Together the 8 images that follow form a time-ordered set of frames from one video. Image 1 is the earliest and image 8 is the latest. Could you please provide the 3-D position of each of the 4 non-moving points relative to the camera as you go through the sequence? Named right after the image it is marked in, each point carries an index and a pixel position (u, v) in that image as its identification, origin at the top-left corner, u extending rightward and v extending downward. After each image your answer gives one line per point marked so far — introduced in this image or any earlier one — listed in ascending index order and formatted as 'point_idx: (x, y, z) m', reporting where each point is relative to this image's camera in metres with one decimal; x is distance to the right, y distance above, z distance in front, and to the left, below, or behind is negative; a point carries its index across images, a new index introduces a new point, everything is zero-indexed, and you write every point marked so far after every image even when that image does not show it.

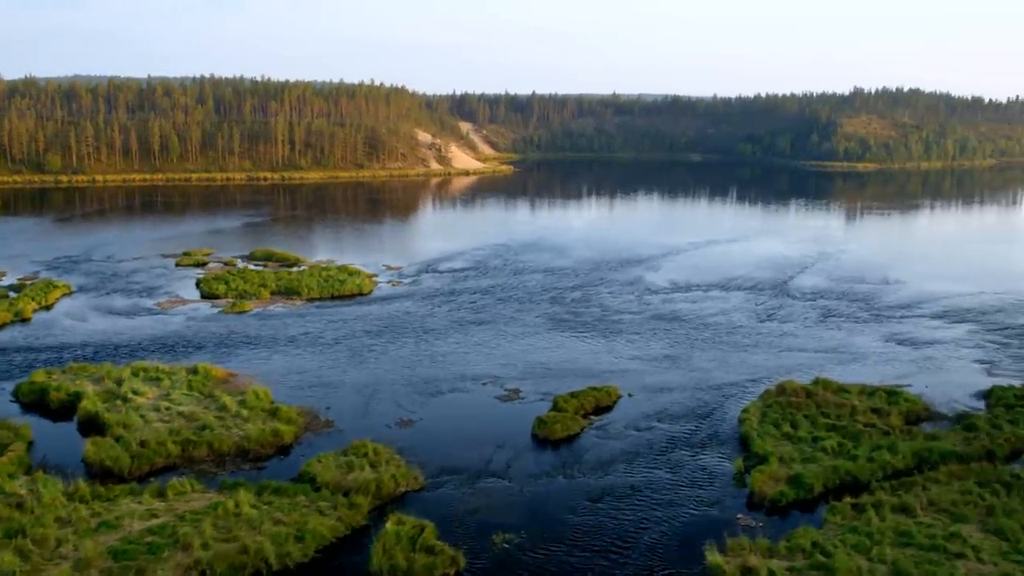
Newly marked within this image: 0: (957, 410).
0: (+6.5, -1.8, +16.3) m
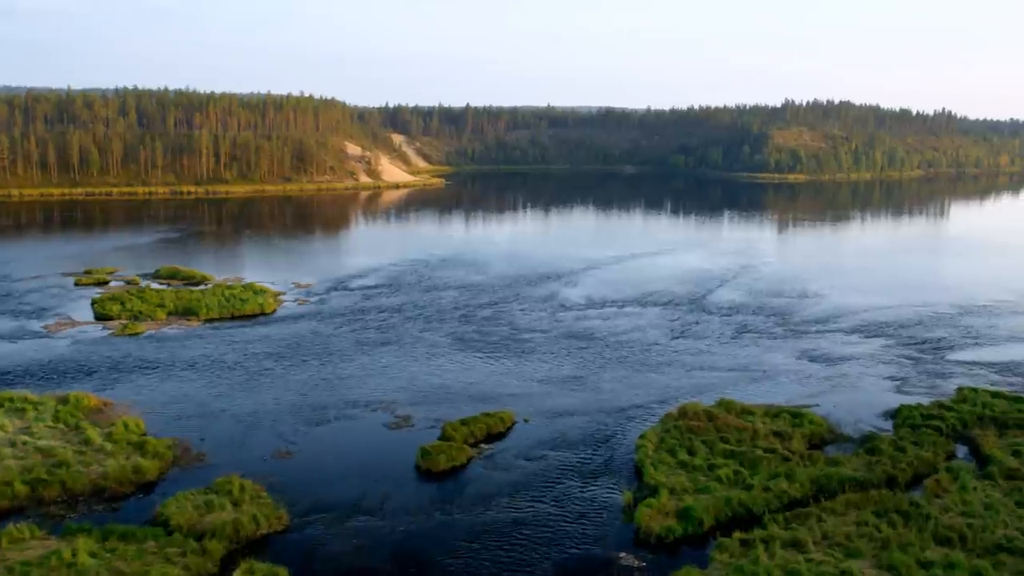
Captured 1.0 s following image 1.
0: (+4.9, -2.0, +15.7) m
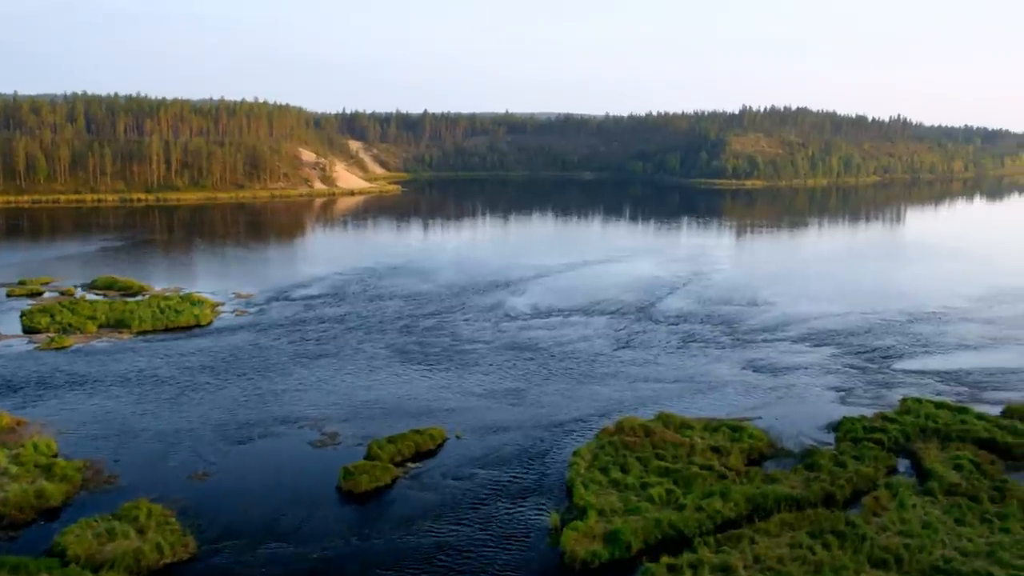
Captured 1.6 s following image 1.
0: (+4.0, -2.1, +15.3) m
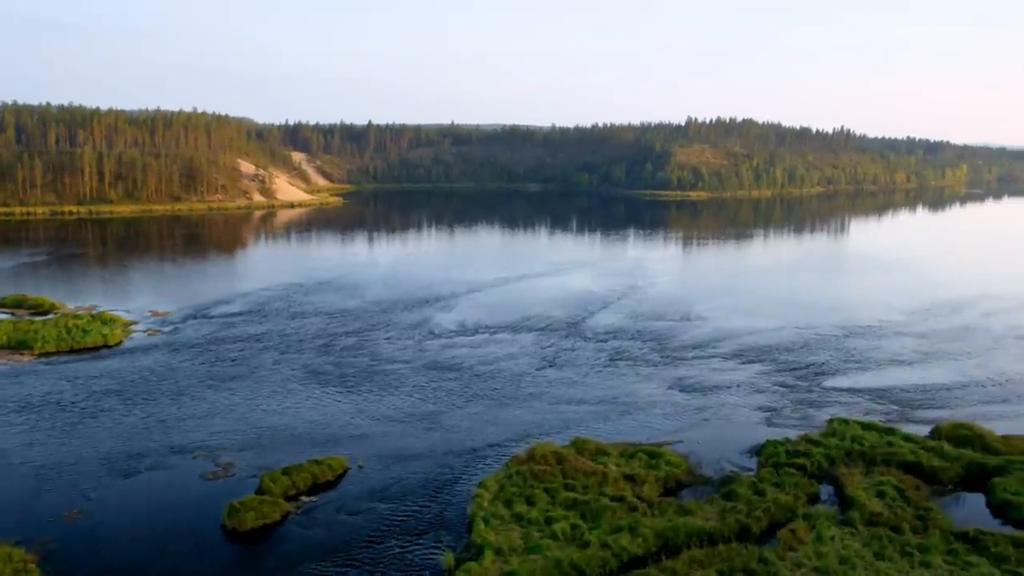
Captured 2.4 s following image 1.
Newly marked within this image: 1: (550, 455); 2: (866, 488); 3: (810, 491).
0: (+2.8, -2.4, +14.6) m
1: (+0.5, -2.2, +14.5) m
2: (+4.3, -2.5, +13.7) m
3: (+3.6, -2.5, +13.6) m
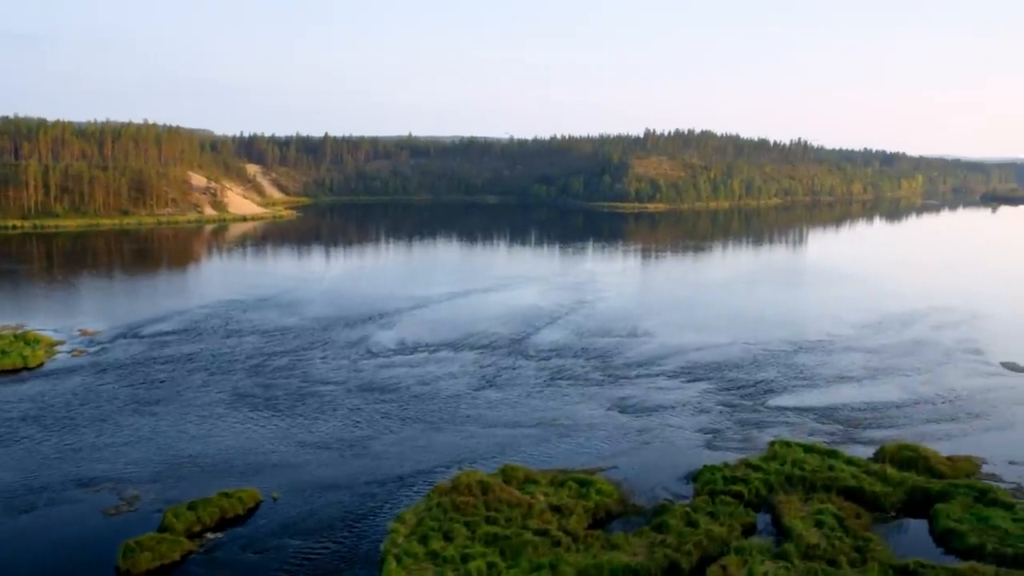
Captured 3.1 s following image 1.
0: (+1.8, -2.6, +13.9) m
1: (-0.5, -2.4, +13.7) m
2: (+3.4, -2.7, +13.1) m
3: (+2.7, -2.7, +12.9) m
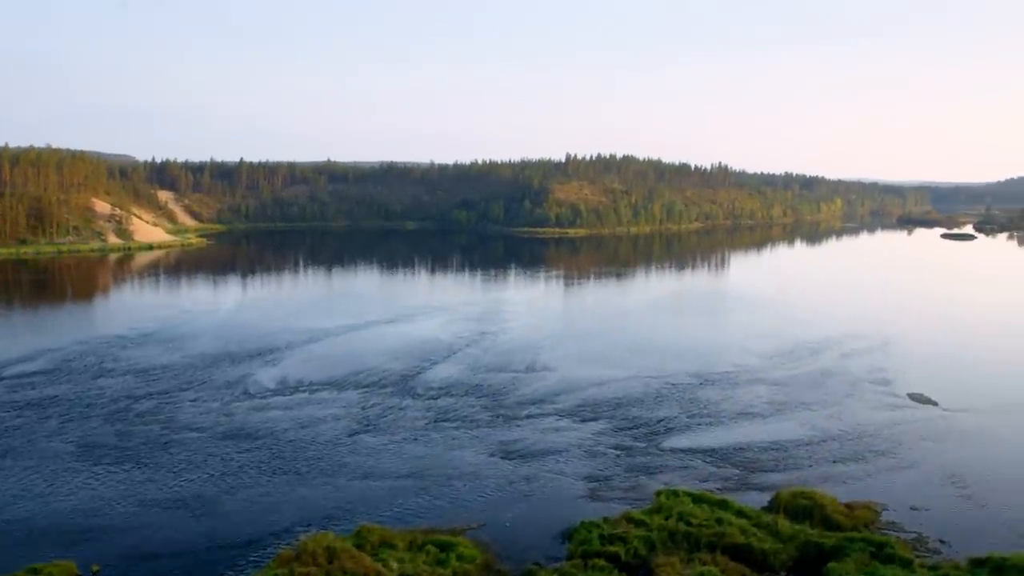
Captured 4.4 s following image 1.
0: (+0.2, -3.1, +12.5) m
1: (-2.1, -2.9, +12.2) m
2: (+1.8, -3.1, +11.8) m
3: (+1.1, -3.1, +11.6) m
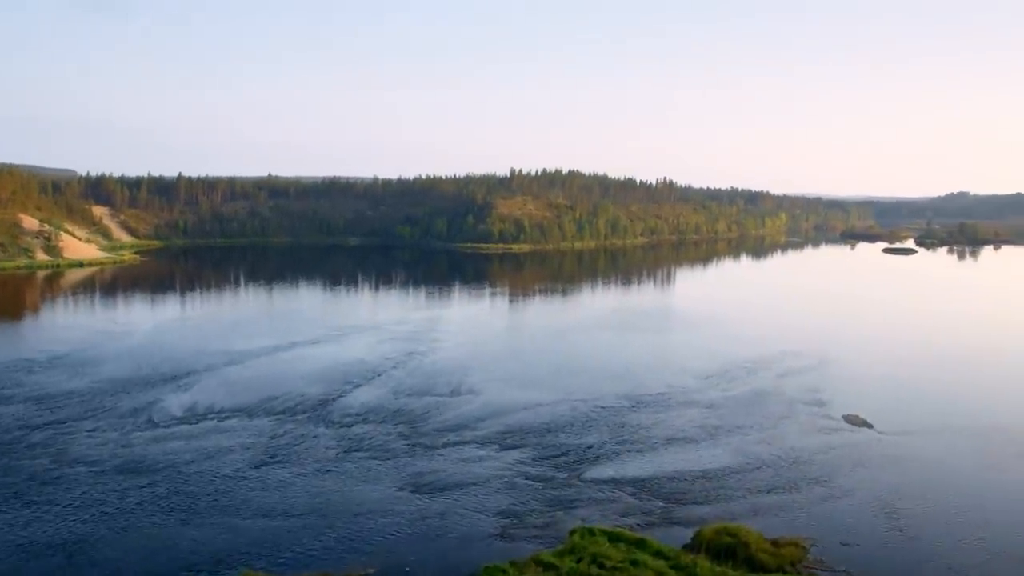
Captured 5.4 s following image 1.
0: (-0.9, -3.4, +11.4) m
1: (-3.2, -3.2, +11.0) m
2: (+0.8, -3.4, +10.8) m
3: (+0.1, -3.4, +10.6) m
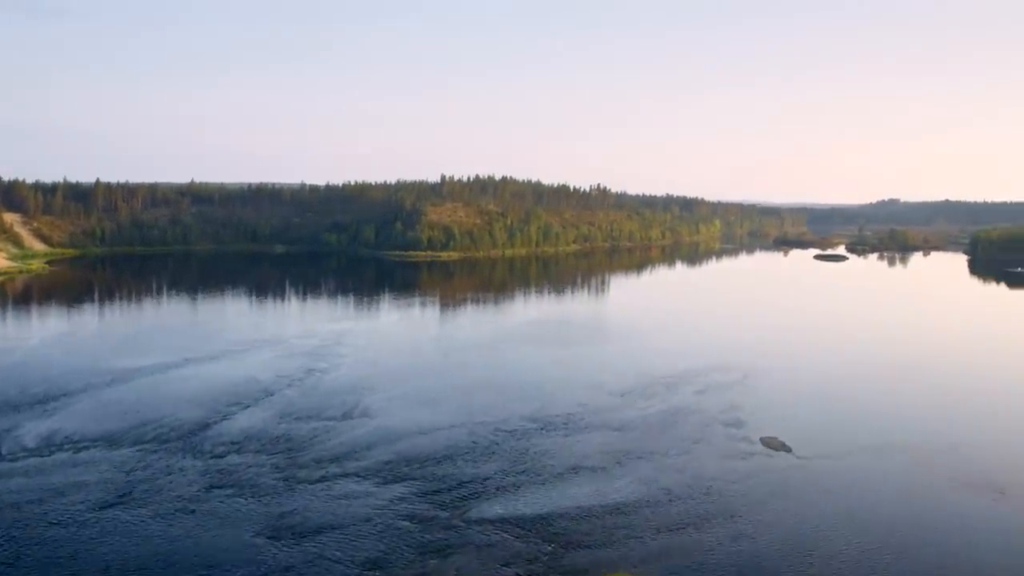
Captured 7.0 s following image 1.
0: (-2.3, -3.6, +9.5) m
1: (-4.5, -3.4, +9.0) m
2: (-0.6, -3.6, +9.0) m
3: (-1.3, -3.6, +8.7) m
